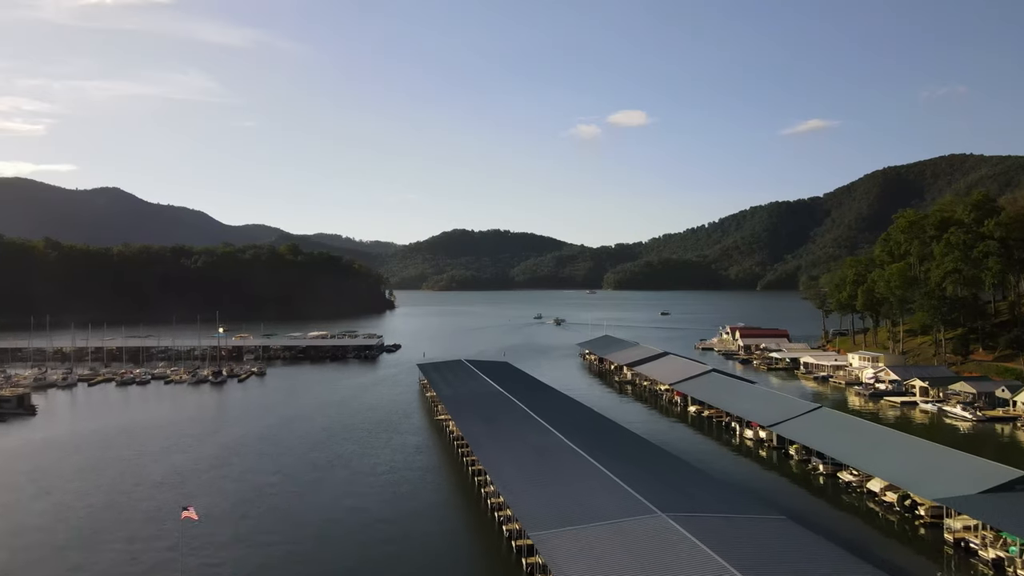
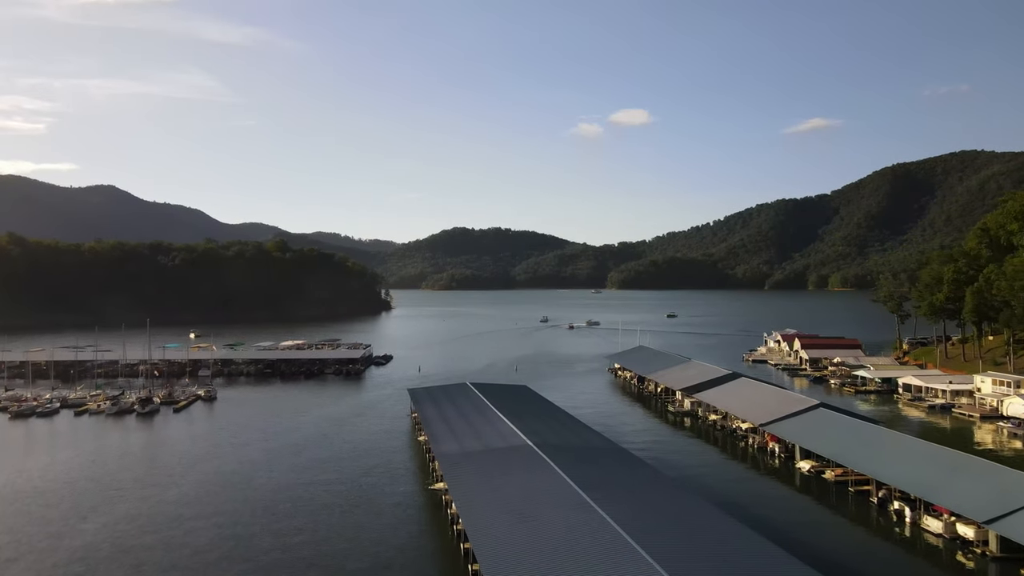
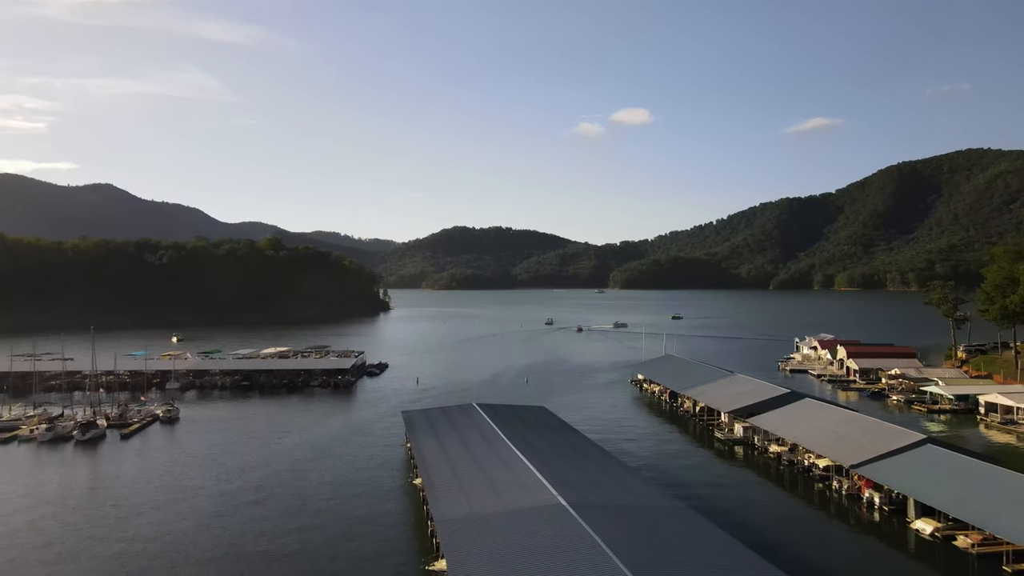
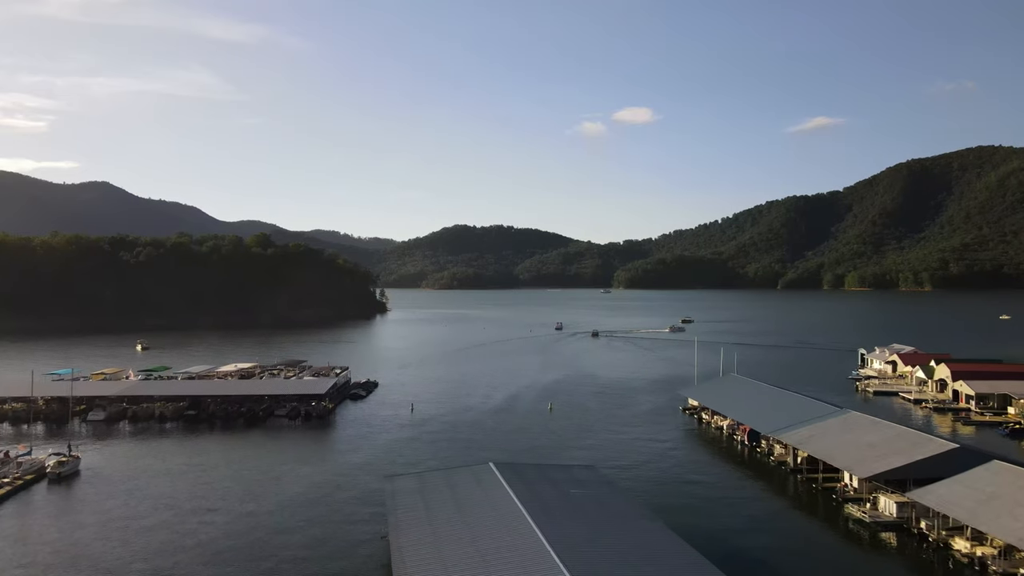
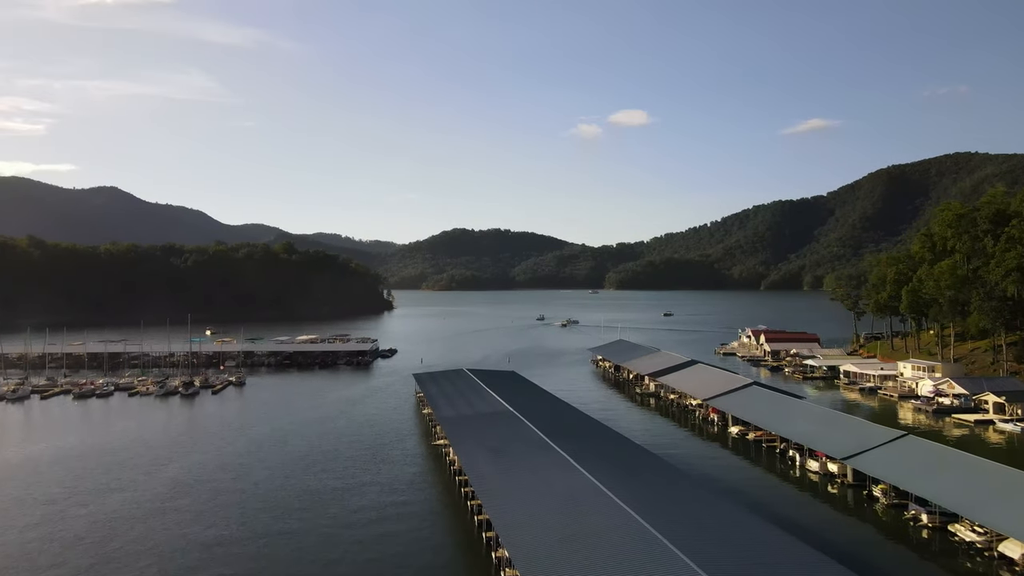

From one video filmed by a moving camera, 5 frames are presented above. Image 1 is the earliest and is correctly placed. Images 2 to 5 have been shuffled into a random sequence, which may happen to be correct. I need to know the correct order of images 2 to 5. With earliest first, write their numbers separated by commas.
5, 2, 3, 4
